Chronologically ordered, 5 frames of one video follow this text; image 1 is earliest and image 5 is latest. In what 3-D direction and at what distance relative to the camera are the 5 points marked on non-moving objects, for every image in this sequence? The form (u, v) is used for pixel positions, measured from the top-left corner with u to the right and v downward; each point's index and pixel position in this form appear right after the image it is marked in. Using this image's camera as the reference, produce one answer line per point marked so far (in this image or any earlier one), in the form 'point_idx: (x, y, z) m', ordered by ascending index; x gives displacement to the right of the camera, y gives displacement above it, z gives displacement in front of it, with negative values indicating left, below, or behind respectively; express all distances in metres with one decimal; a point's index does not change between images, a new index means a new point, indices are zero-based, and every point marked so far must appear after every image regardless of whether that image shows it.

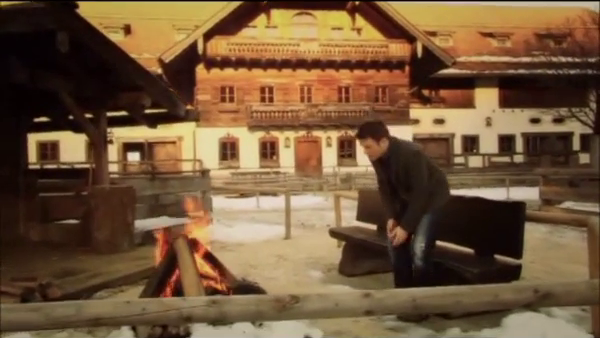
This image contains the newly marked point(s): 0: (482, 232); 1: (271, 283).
0: (+1.3, -0.4, +6.1) m
1: (-0.2, -0.8, +6.0) m
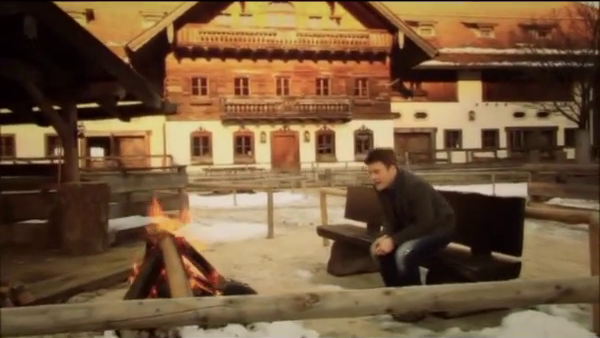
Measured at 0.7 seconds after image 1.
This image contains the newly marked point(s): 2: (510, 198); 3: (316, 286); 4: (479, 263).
0: (+1.2, -0.4, +5.8) m
1: (-0.3, -0.8, +5.6) m
2: (+1.4, -0.2, +5.5) m
3: (+0.1, -0.8, +5.5) m
4: (+1.2, -0.6, +5.6) m
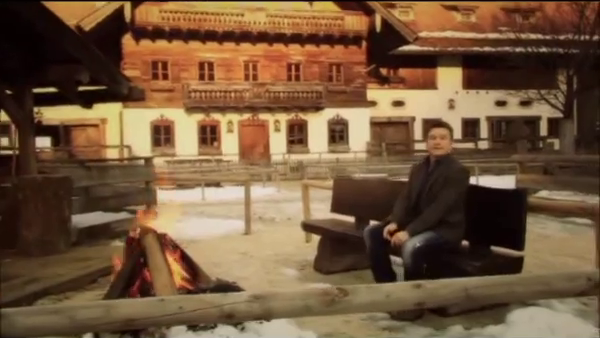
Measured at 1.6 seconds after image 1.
0: (+1.1, -0.3, +5.4) m
1: (-0.4, -0.7, +5.1) m
2: (+1.3, -0.1, +5.1) m
3: (0.0, -0.7, +5.0) m
4: (+1.1, -0.5, +5.2) m
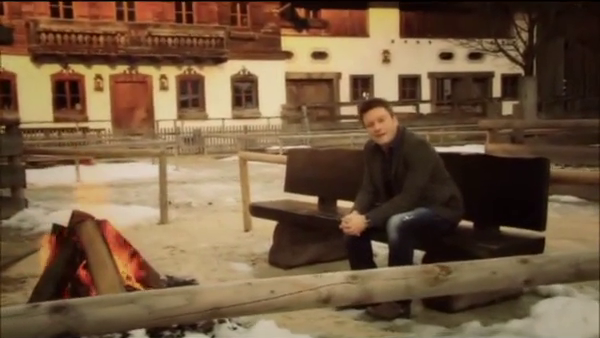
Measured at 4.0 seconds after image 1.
0: (+0.8, -0.1, +4.0) m
1: (-0.5, -0.5, +3.3) m
2: (+1.1, +0.1, +3.8) m
3: (-0.1, -0.5, +3.3) m
4: (+0.9, -0.3, +3.8) m
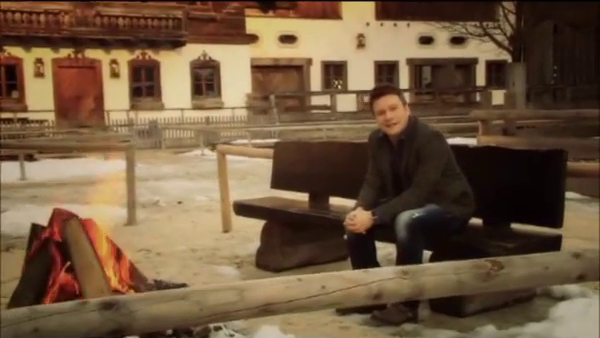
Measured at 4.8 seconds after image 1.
0: (+0.8, -0.1, +3.5) m
1: (-0.5, -0.5, +2.7) m
2: (+1.0, +0.2, +3.4) m
3: (-0.1, -0.5, +2.8) m
4: (+0.8, -0.3, +3.3) m
